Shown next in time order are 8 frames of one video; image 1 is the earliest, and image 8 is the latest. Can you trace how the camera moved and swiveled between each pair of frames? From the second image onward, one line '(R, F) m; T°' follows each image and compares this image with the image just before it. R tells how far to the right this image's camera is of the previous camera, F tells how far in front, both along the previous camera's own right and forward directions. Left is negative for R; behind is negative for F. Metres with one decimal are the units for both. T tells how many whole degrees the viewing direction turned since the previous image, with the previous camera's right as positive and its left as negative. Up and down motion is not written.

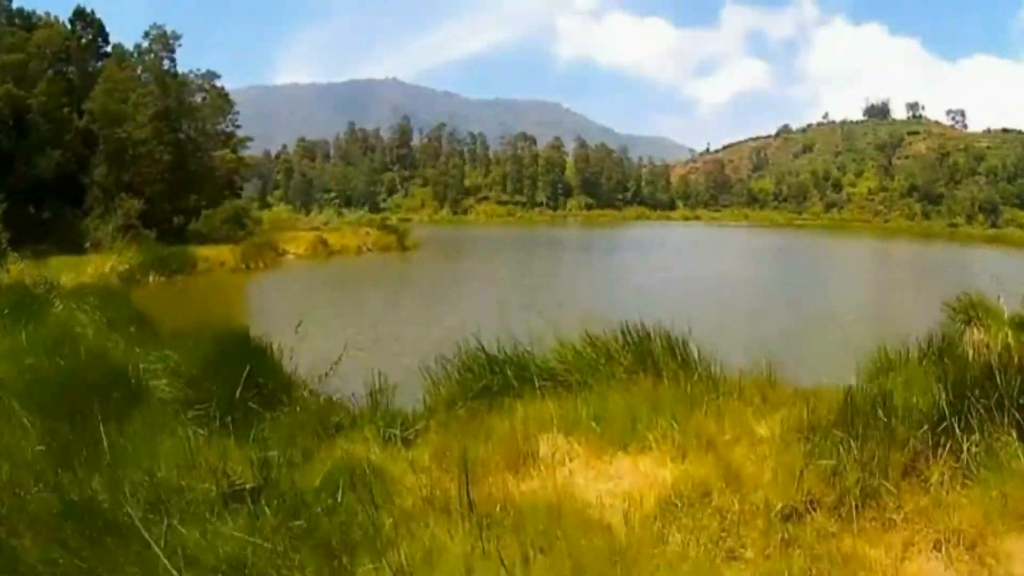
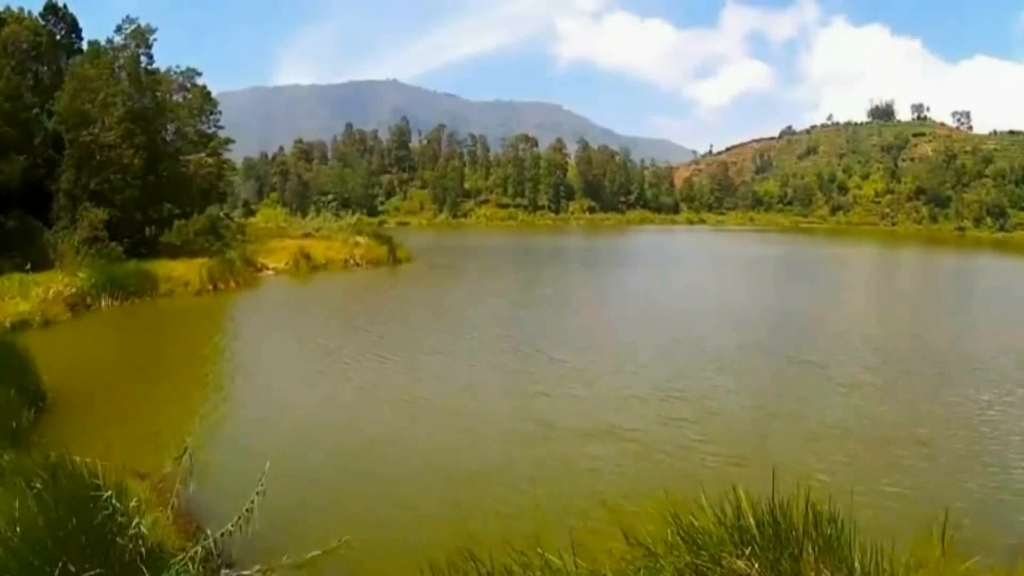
(-0.1, +3.5) m; 0°
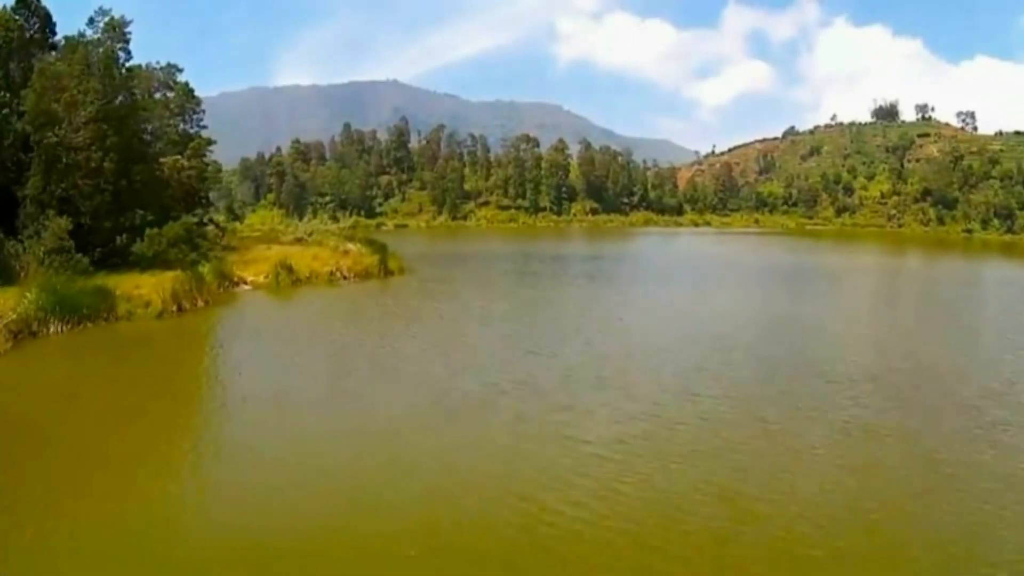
(0.0, +2.9) m; 0°
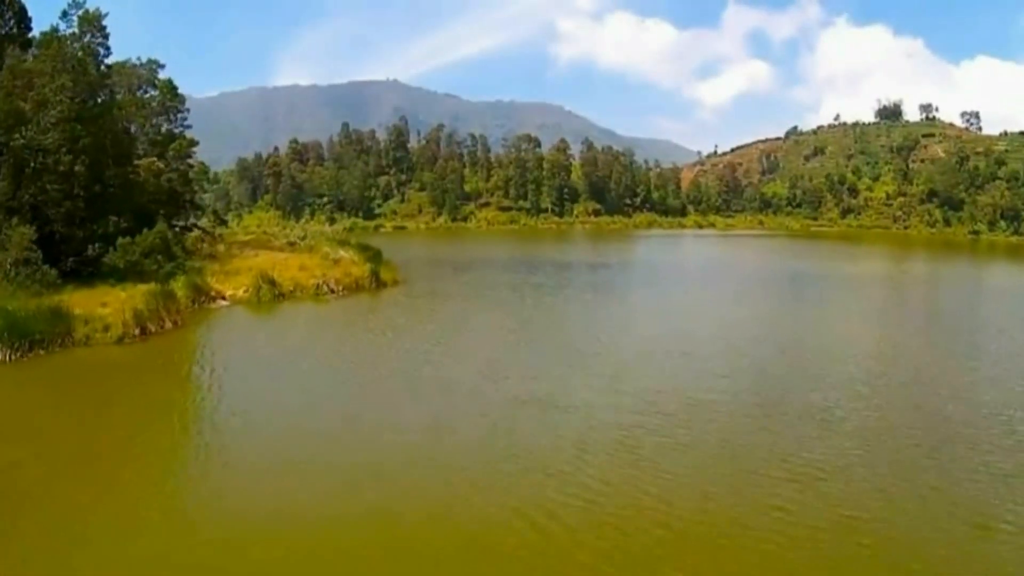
(-0.1, +2.5) m; 0°
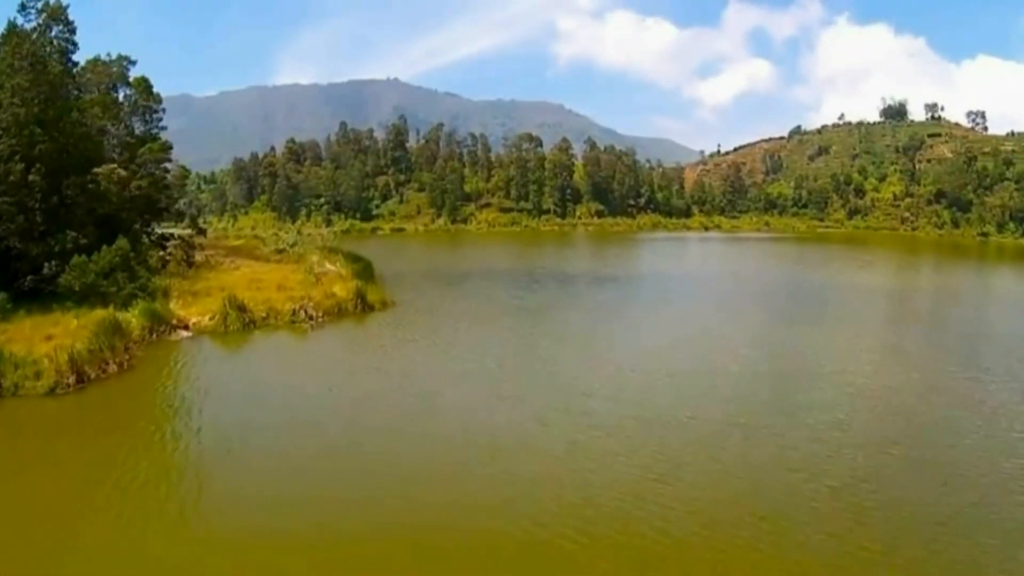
(0.0, +3.3) m; 0°
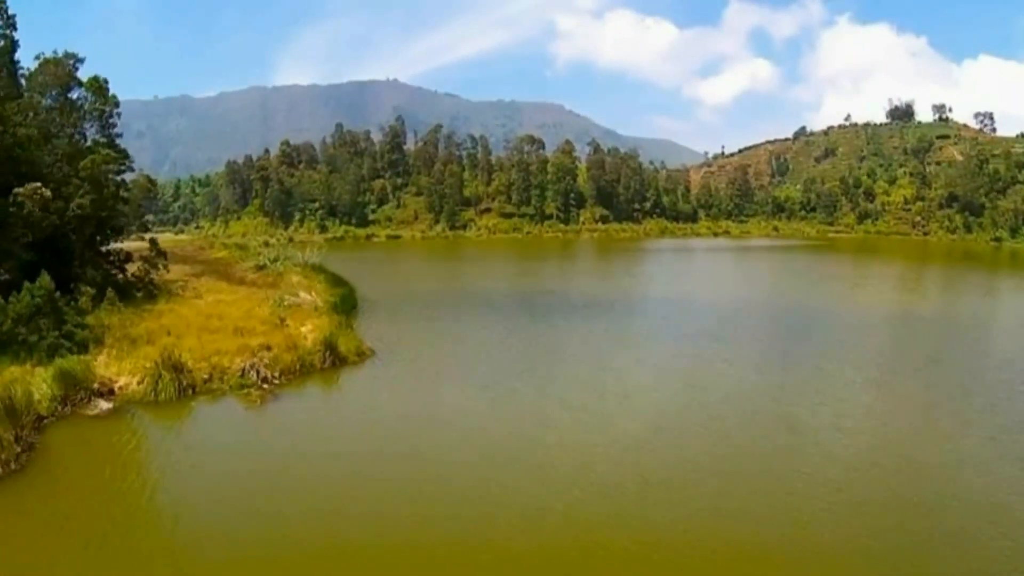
(-0.1, +4.9) m; 0°
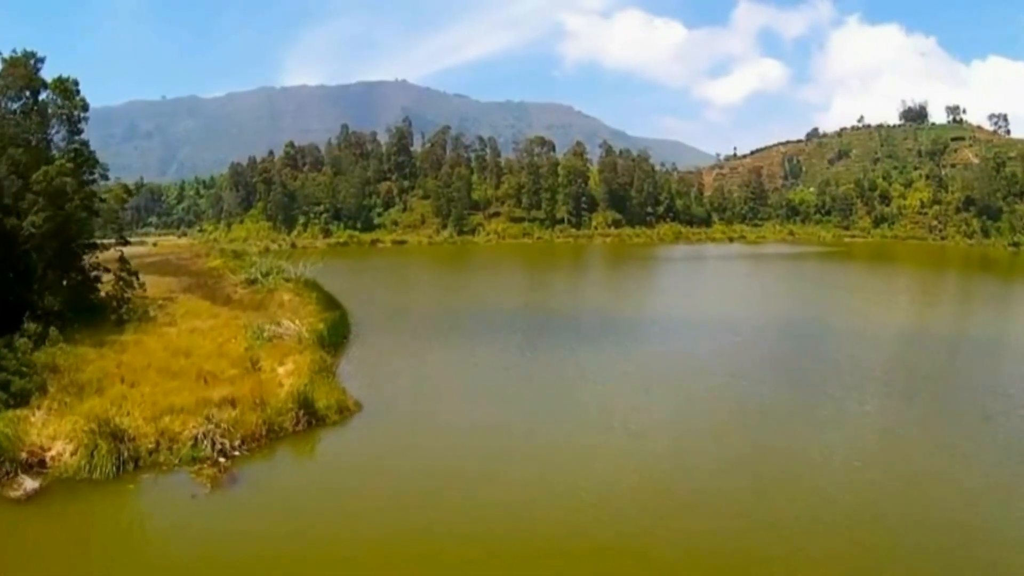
(-0.1, +3.7) m; -1°
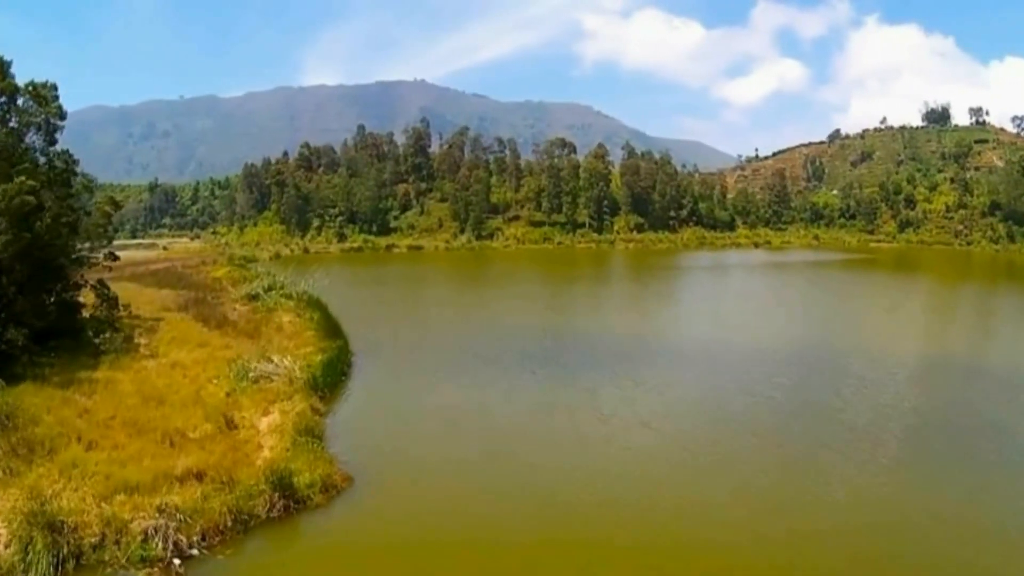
(-0.1, +3.3) m; -1°
